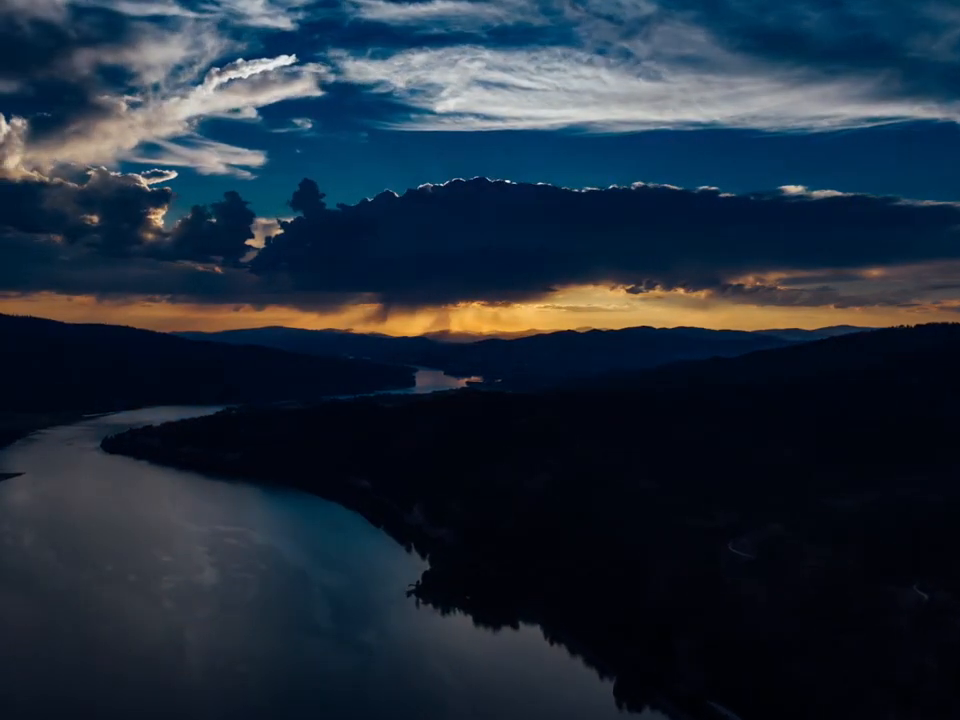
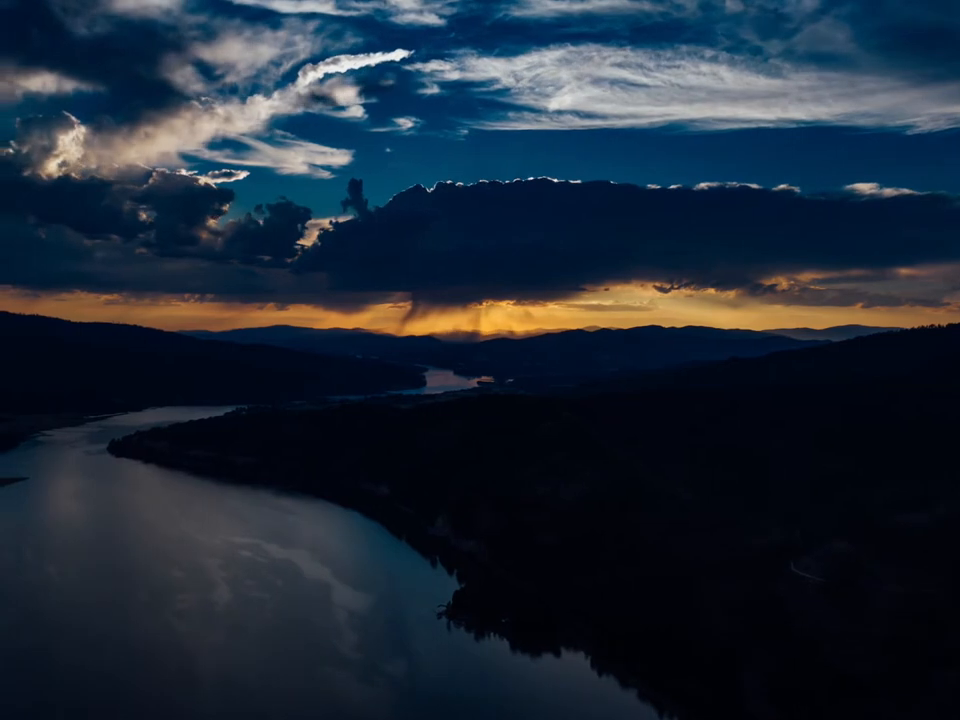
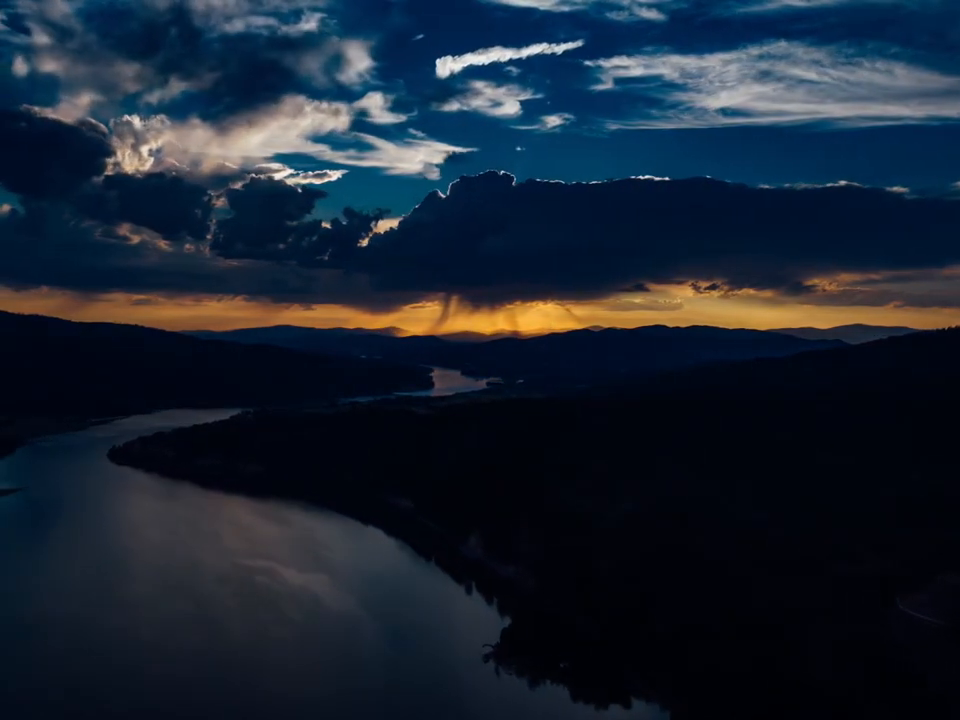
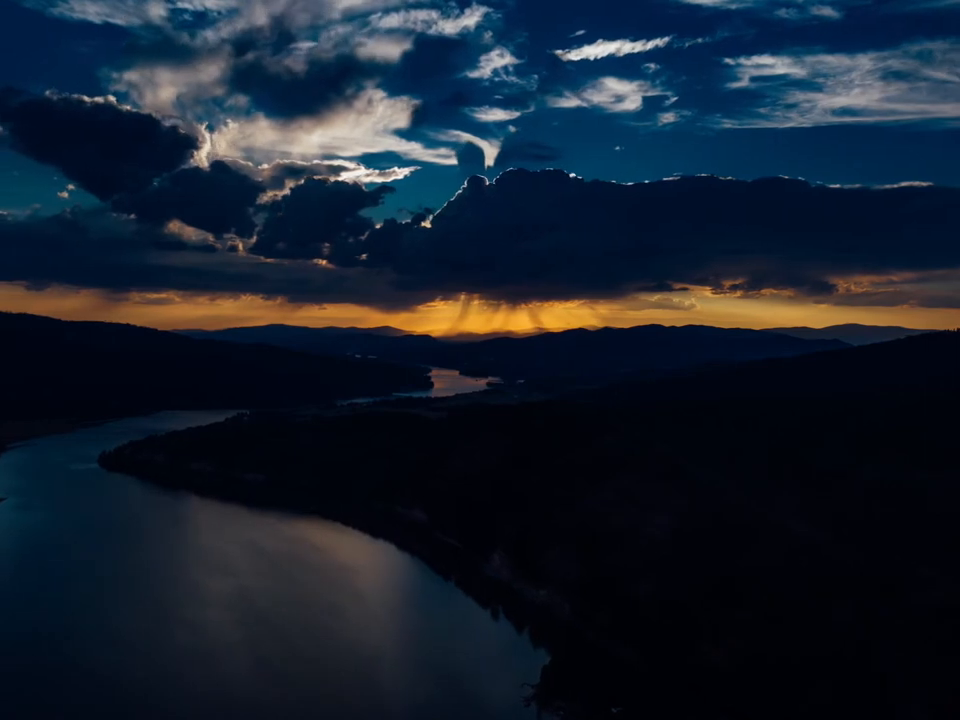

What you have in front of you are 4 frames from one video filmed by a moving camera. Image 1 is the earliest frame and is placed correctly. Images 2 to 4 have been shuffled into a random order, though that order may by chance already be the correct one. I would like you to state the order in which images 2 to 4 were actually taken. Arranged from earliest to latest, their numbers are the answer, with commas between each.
2, 3, 4
